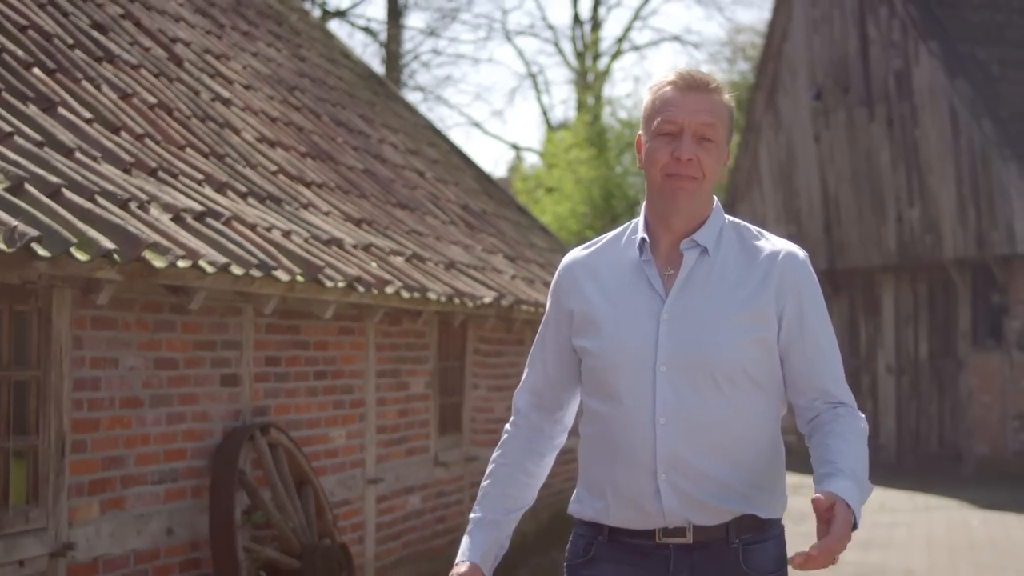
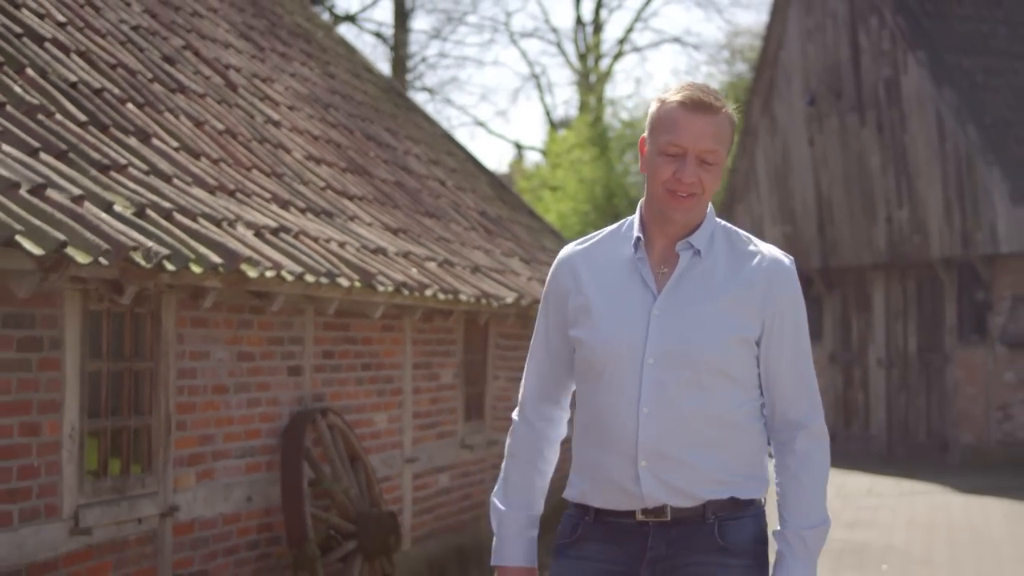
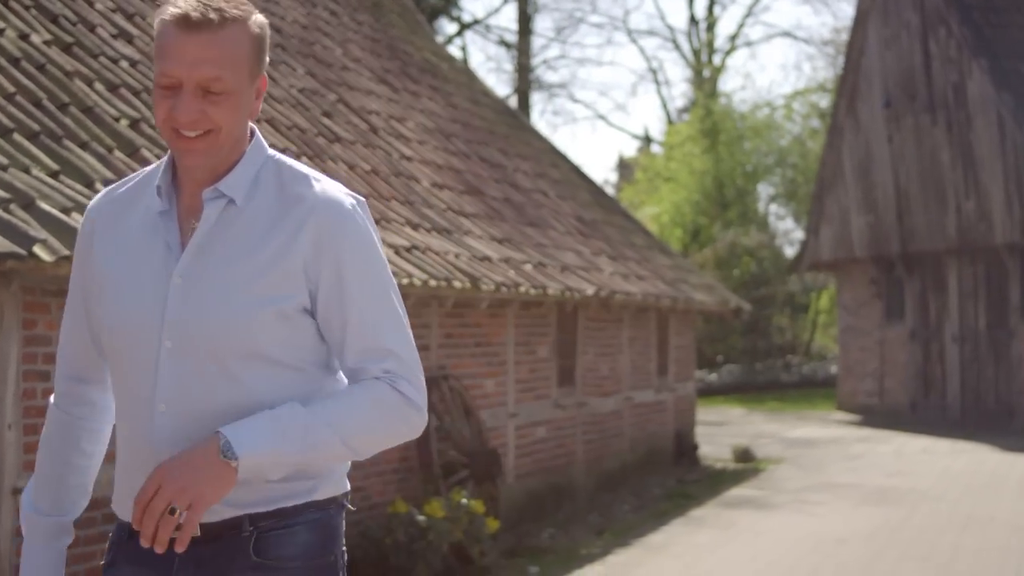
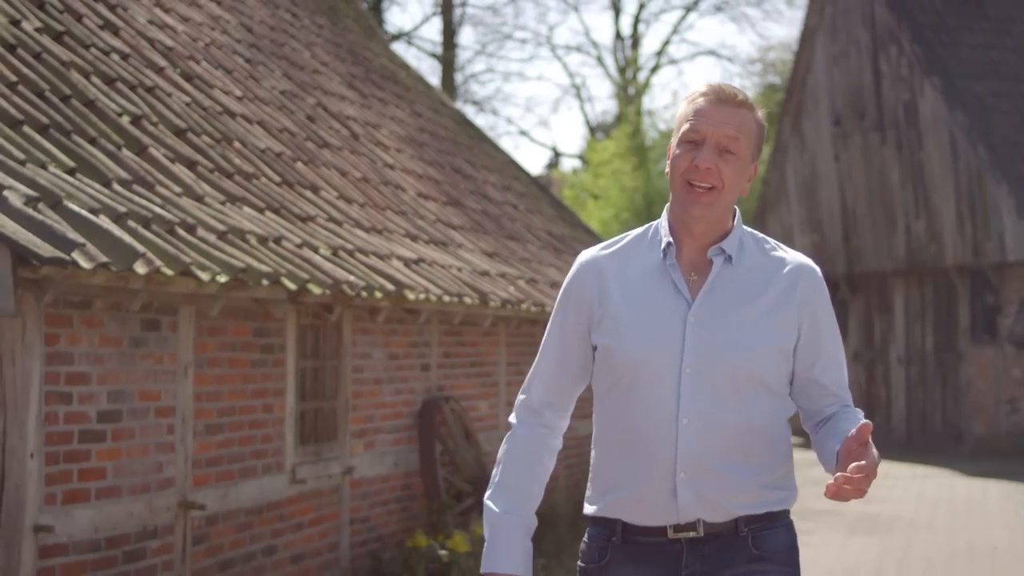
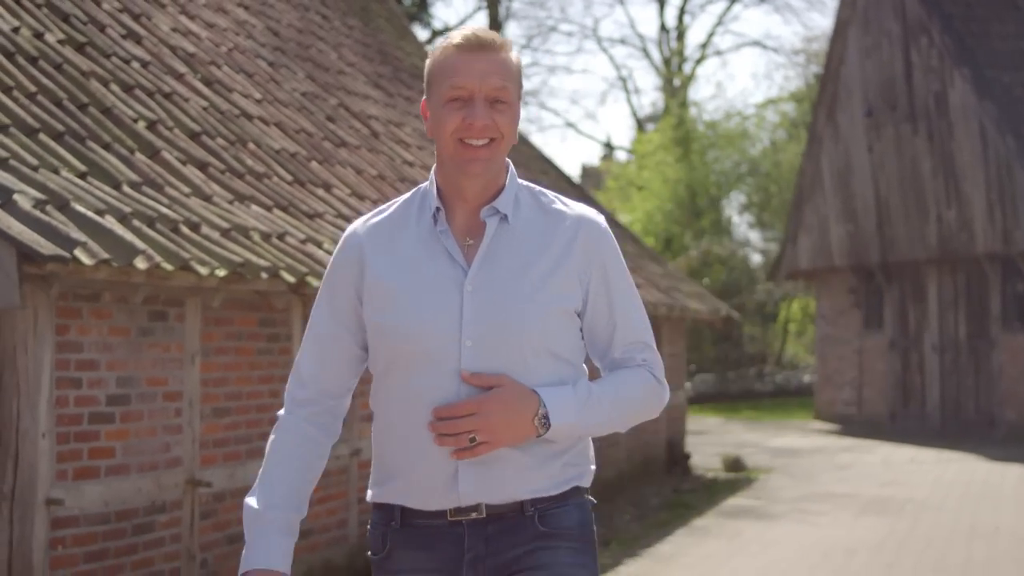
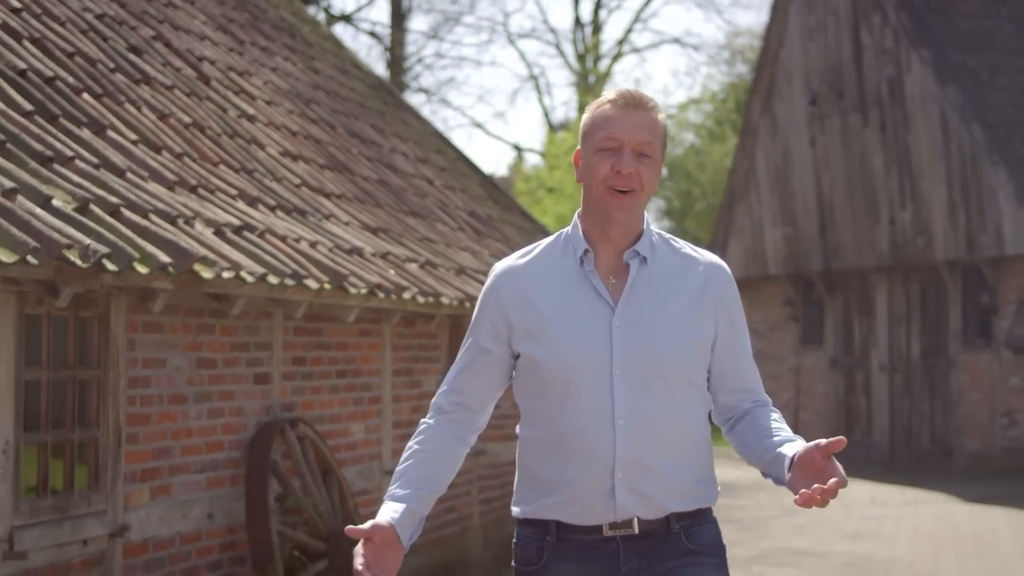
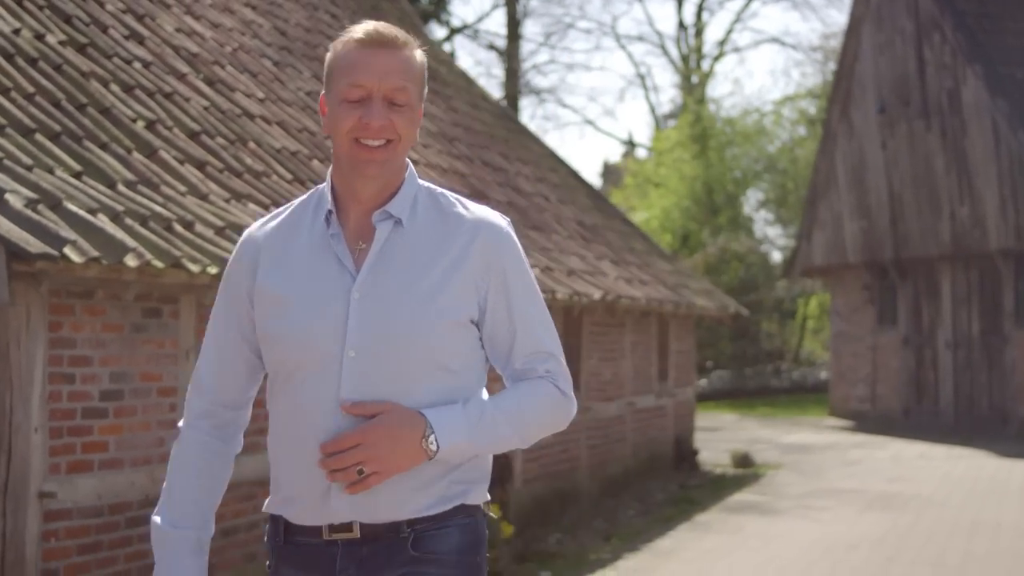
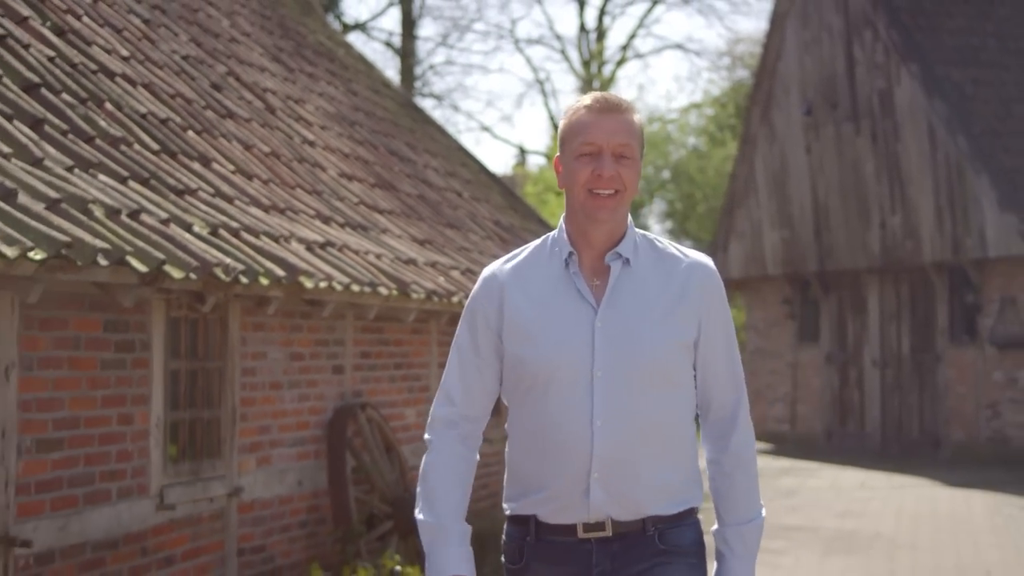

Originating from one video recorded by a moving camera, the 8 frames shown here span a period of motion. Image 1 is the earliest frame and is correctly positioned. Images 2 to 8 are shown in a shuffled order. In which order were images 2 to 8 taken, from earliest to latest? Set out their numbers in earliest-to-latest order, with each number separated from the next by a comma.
6, 2, 8, 4, 5, 7, 3
